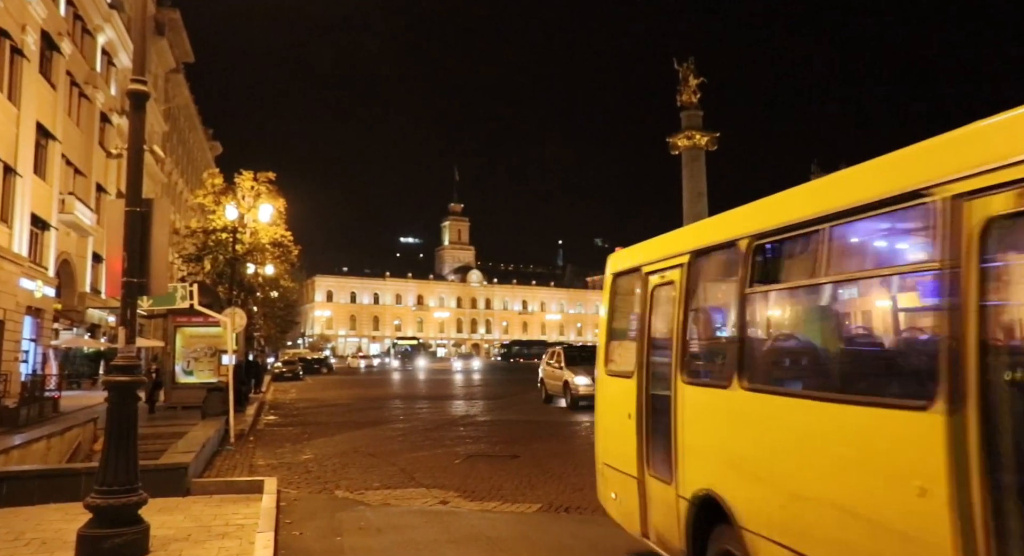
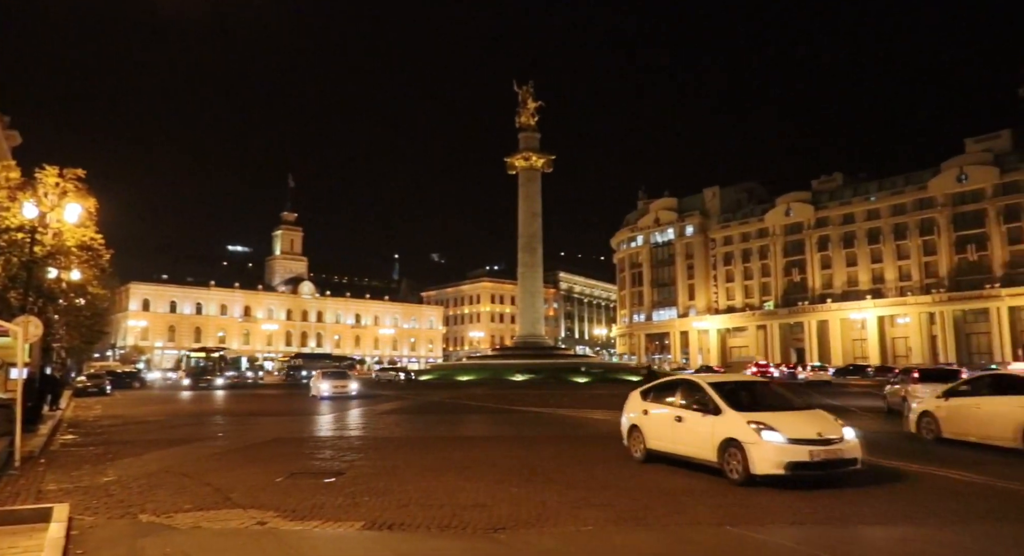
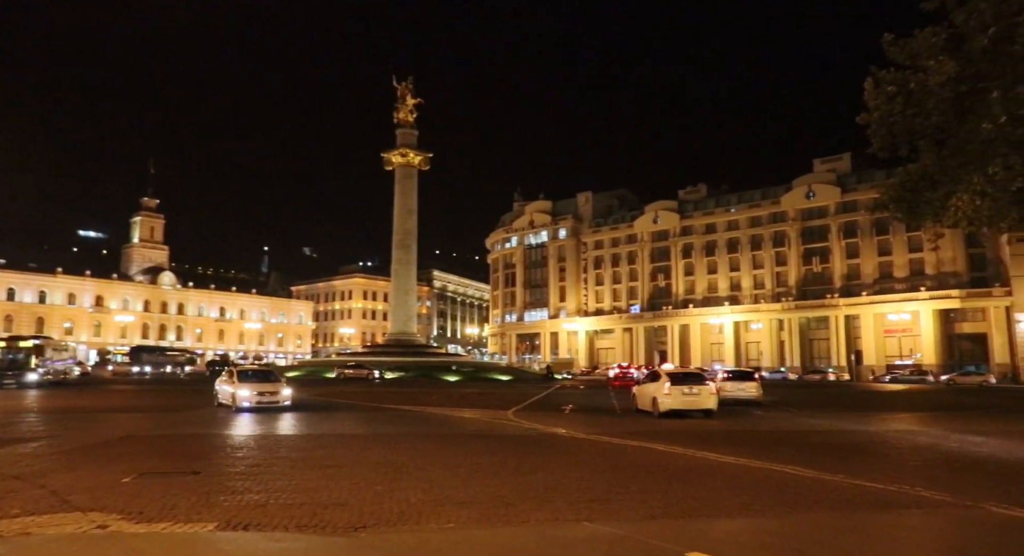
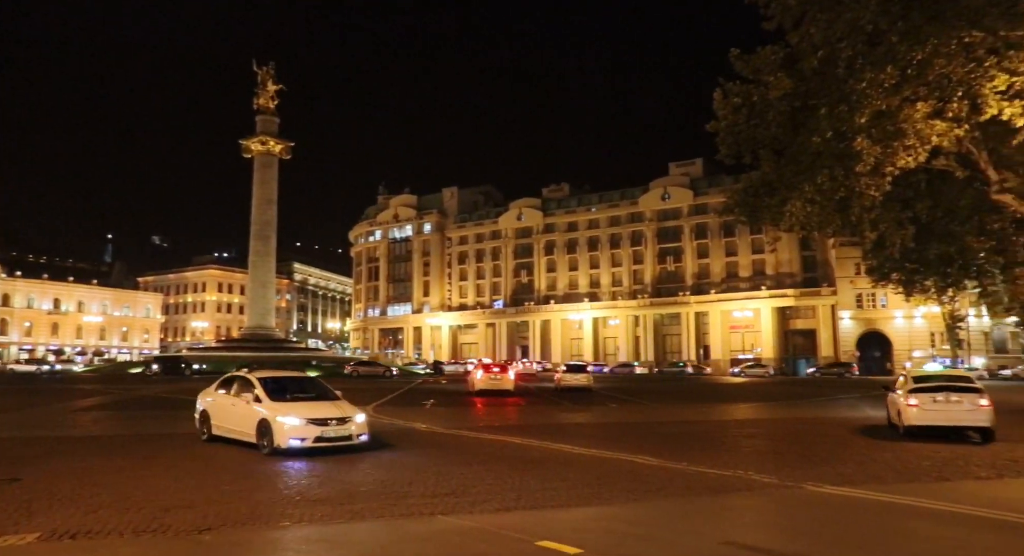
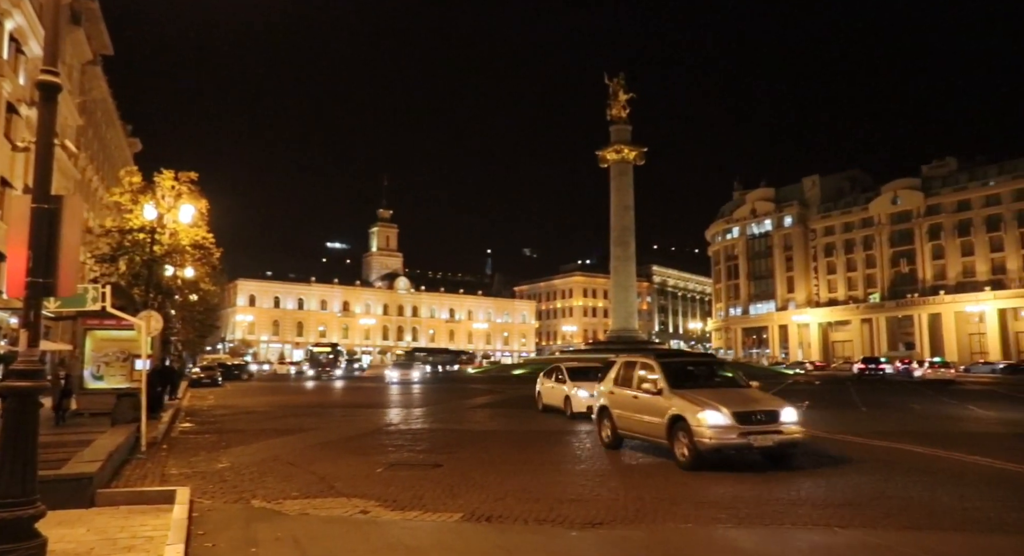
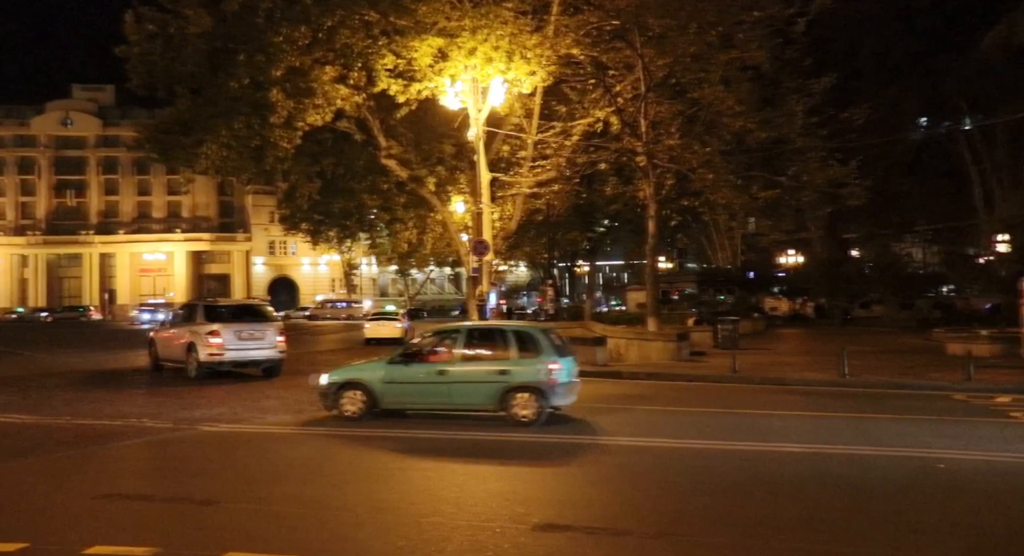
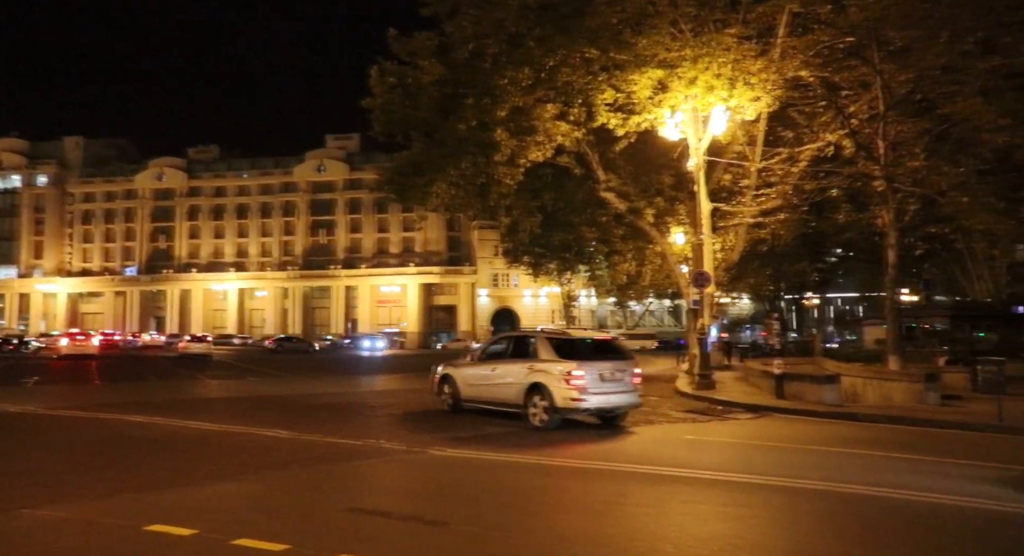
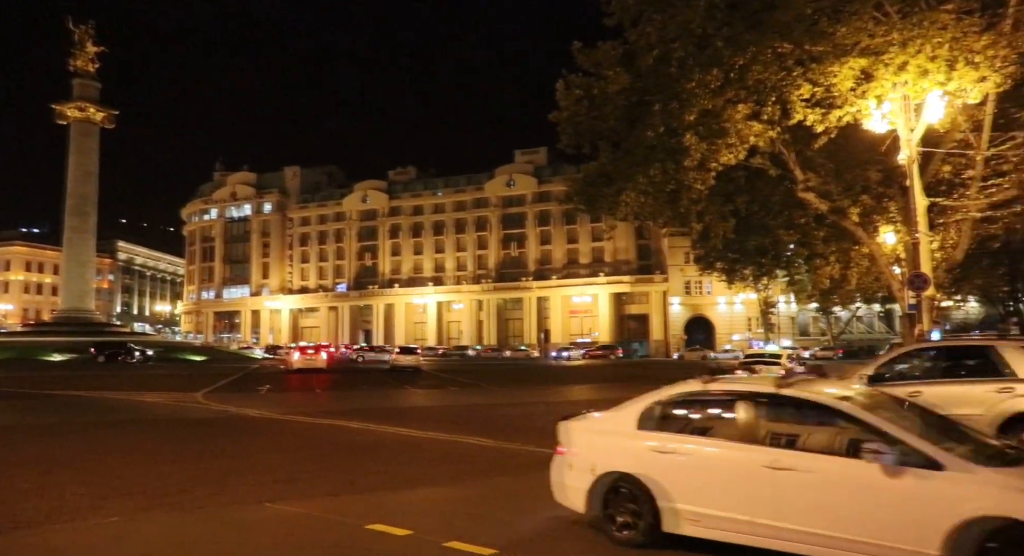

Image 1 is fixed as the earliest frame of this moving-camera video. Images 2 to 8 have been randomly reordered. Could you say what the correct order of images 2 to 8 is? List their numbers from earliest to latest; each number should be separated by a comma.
5, 2, 3, 4, 8, 7, 6
